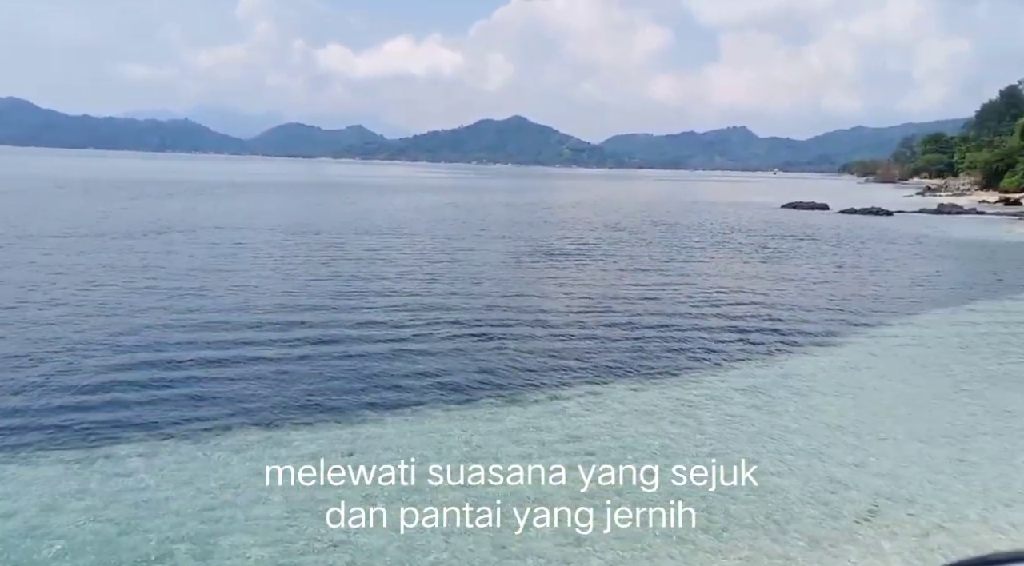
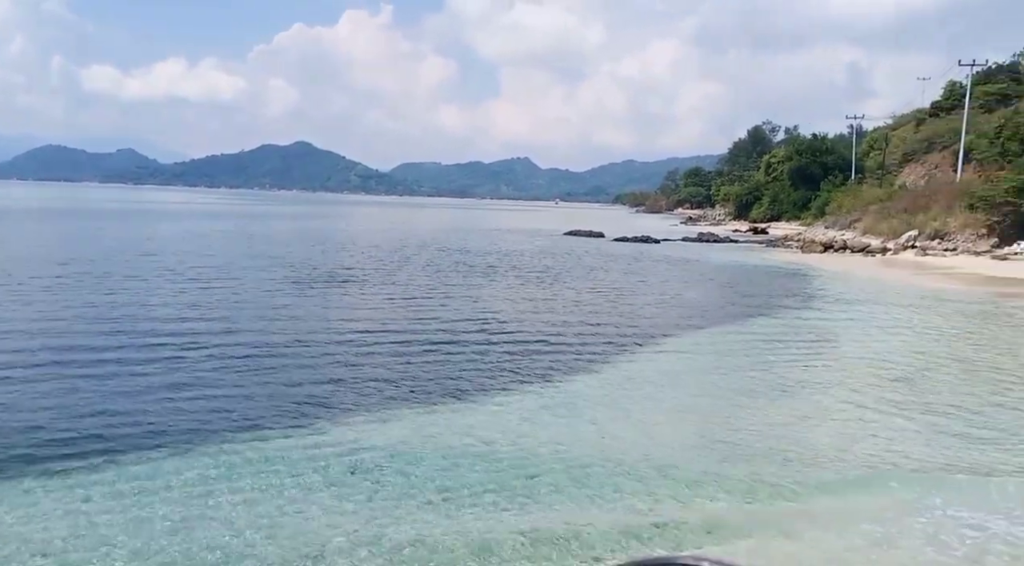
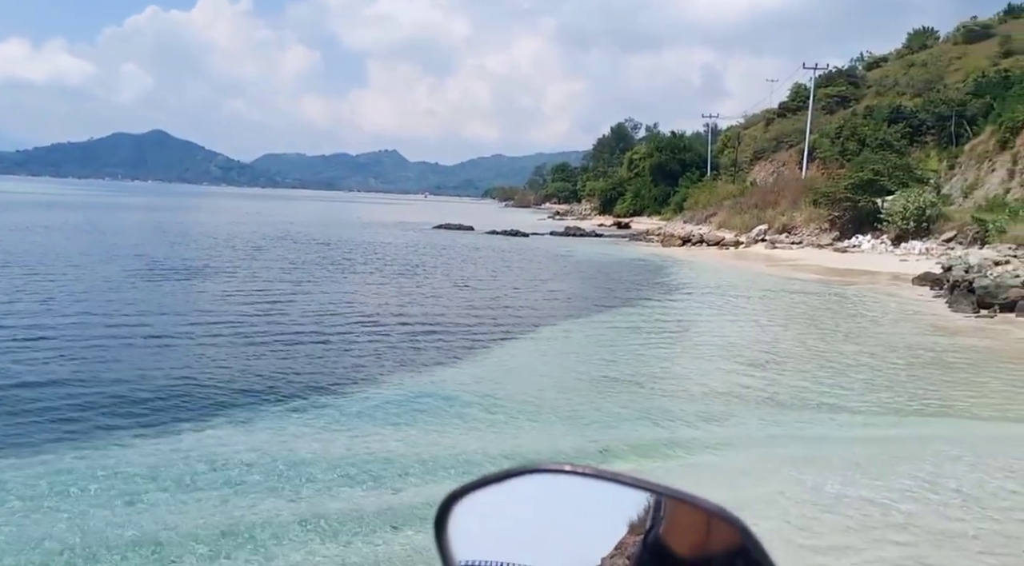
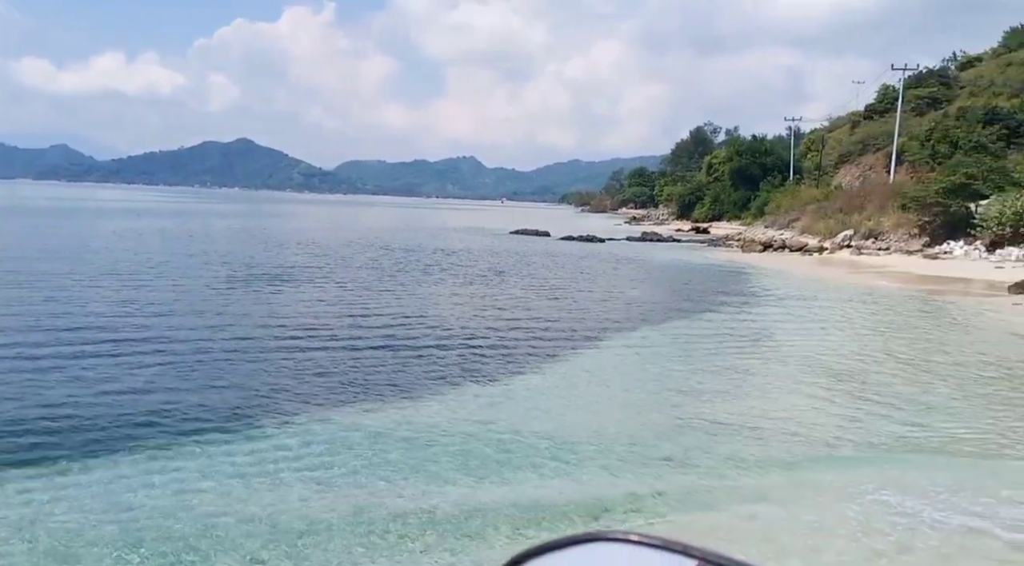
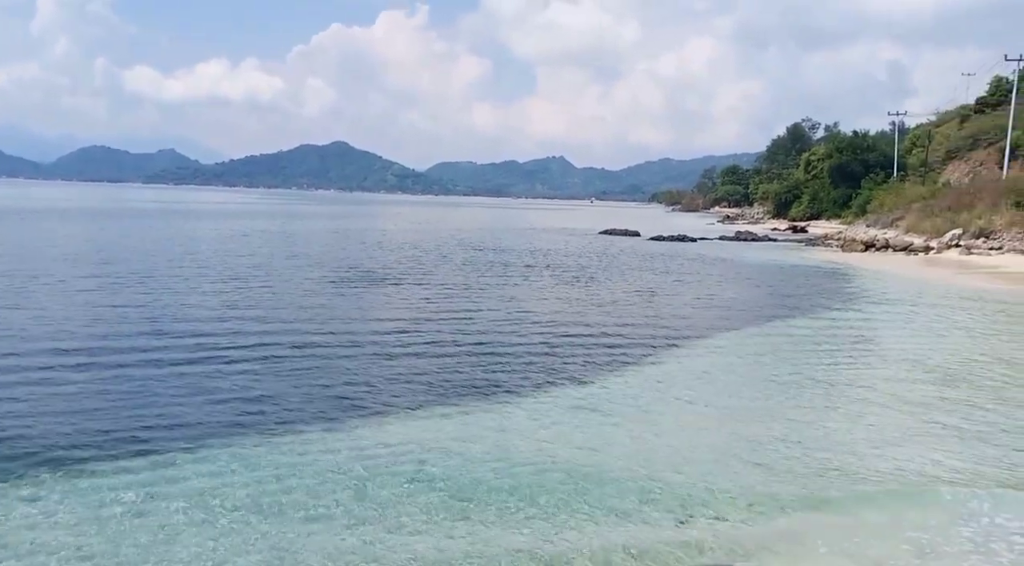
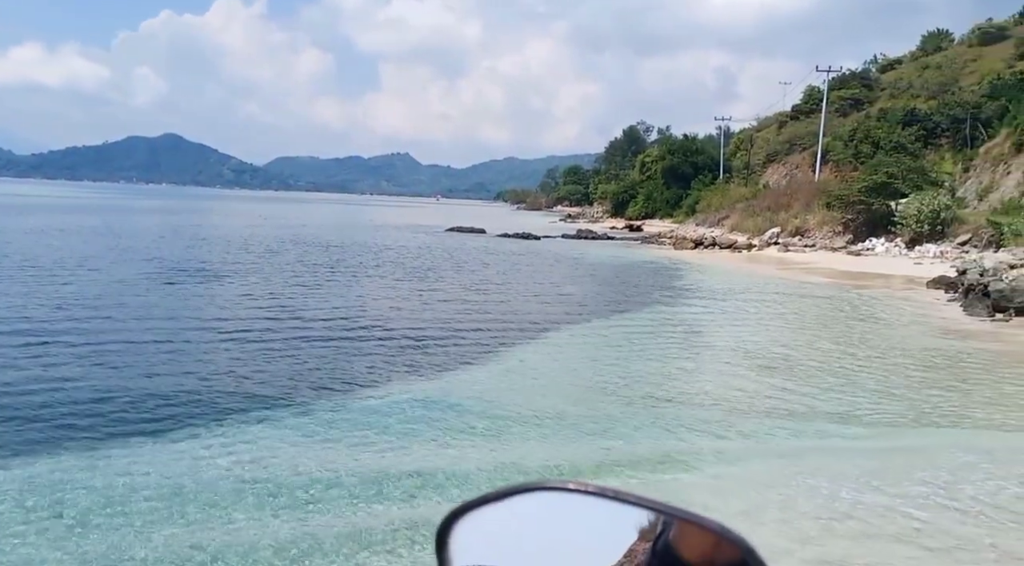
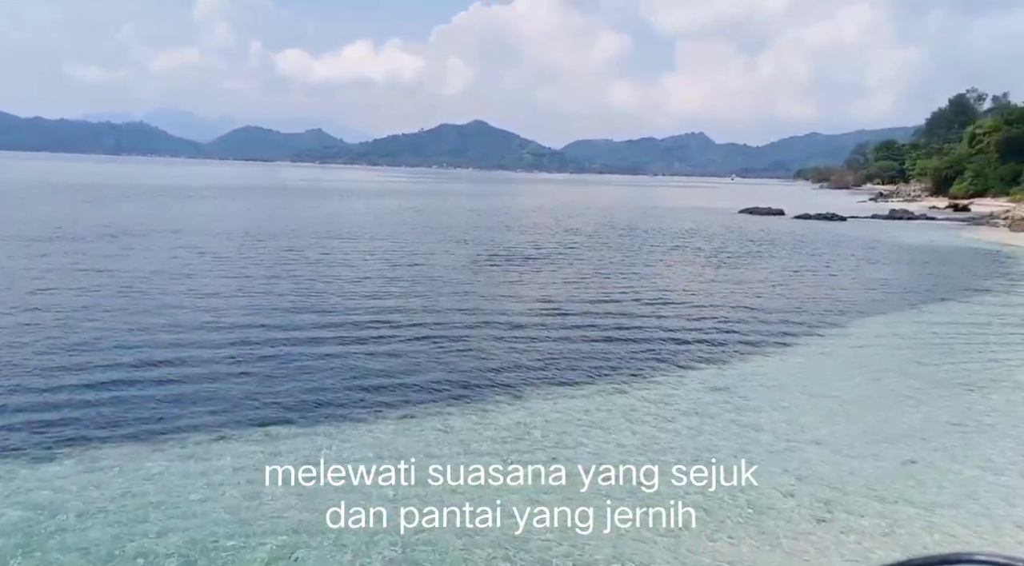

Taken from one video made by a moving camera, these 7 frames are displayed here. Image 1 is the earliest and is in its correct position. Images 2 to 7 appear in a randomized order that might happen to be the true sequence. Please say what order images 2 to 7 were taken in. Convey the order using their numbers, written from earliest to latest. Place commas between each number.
7, 5, 2, 4, 6, 3
